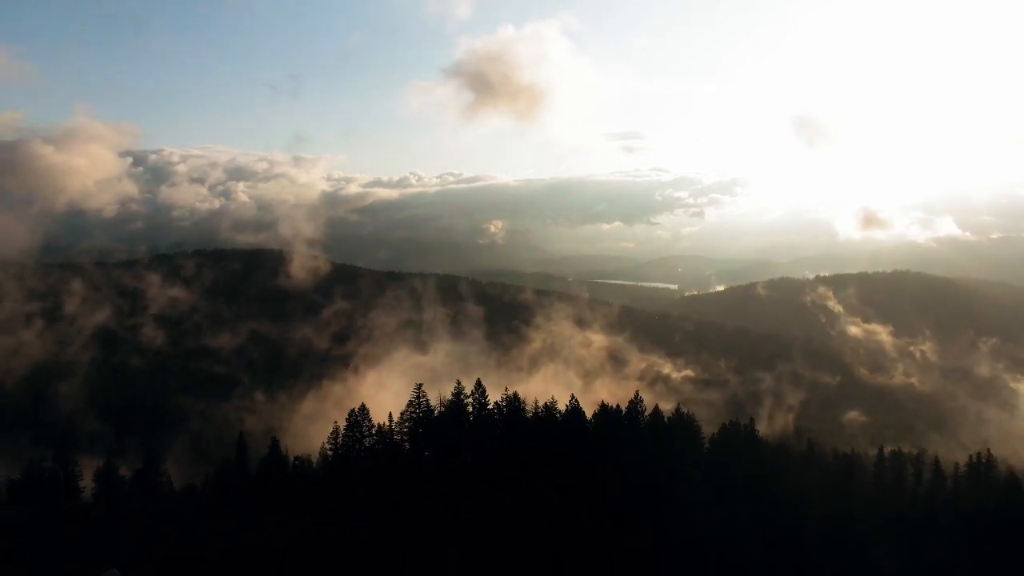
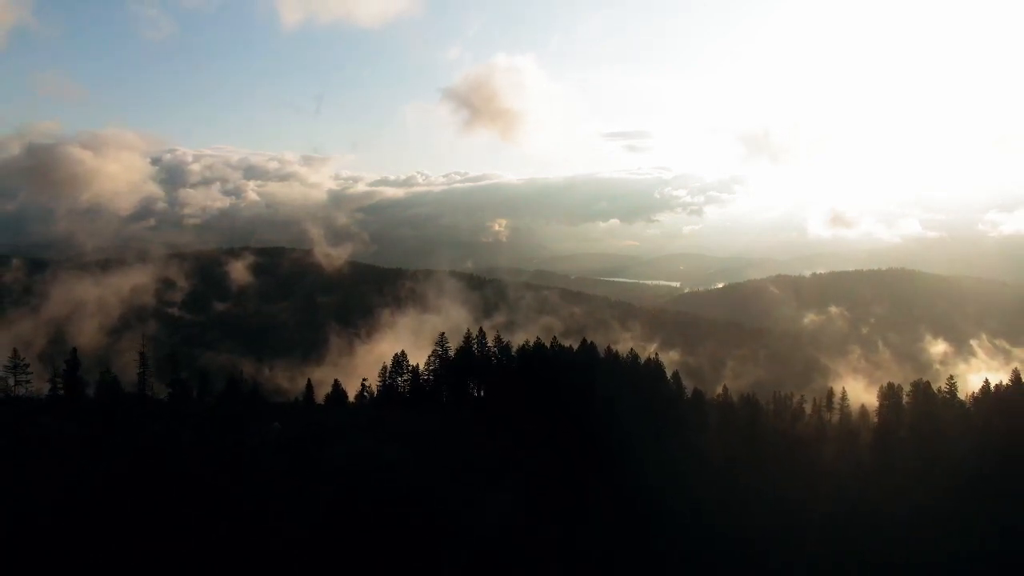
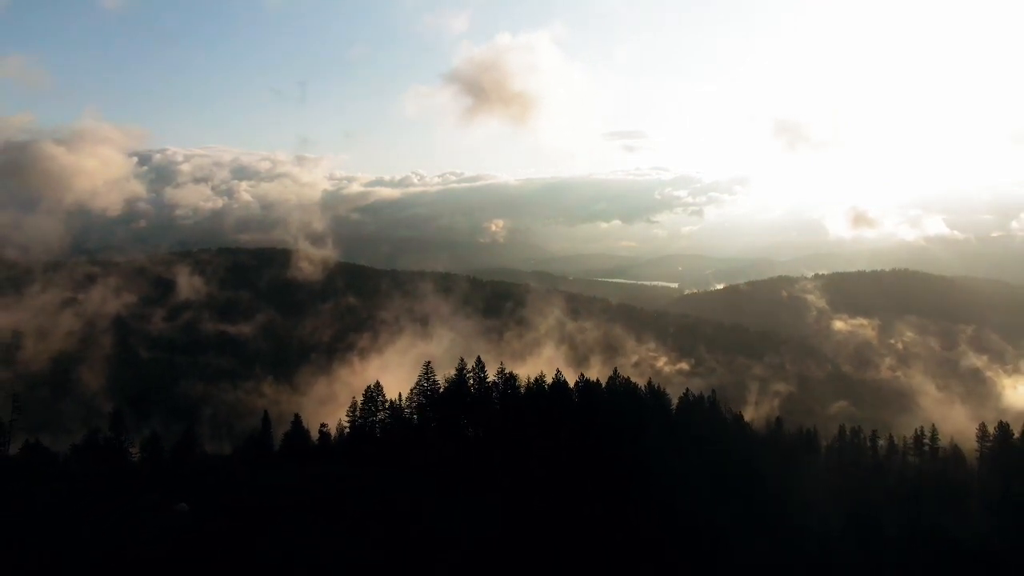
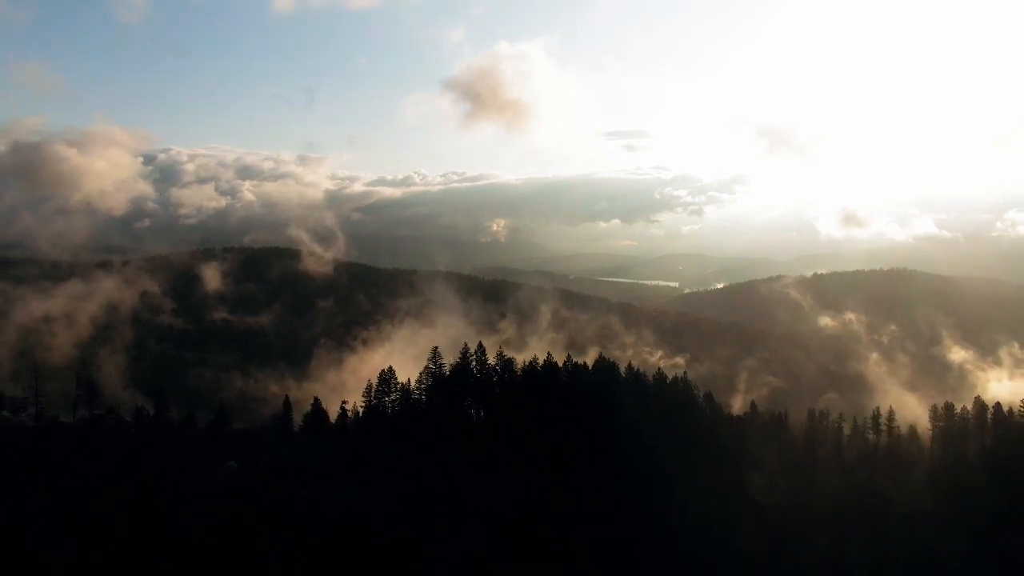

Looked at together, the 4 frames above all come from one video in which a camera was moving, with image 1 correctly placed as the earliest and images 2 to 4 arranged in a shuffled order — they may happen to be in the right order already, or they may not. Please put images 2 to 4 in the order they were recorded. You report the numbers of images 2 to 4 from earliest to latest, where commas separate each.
3, 4, 2
